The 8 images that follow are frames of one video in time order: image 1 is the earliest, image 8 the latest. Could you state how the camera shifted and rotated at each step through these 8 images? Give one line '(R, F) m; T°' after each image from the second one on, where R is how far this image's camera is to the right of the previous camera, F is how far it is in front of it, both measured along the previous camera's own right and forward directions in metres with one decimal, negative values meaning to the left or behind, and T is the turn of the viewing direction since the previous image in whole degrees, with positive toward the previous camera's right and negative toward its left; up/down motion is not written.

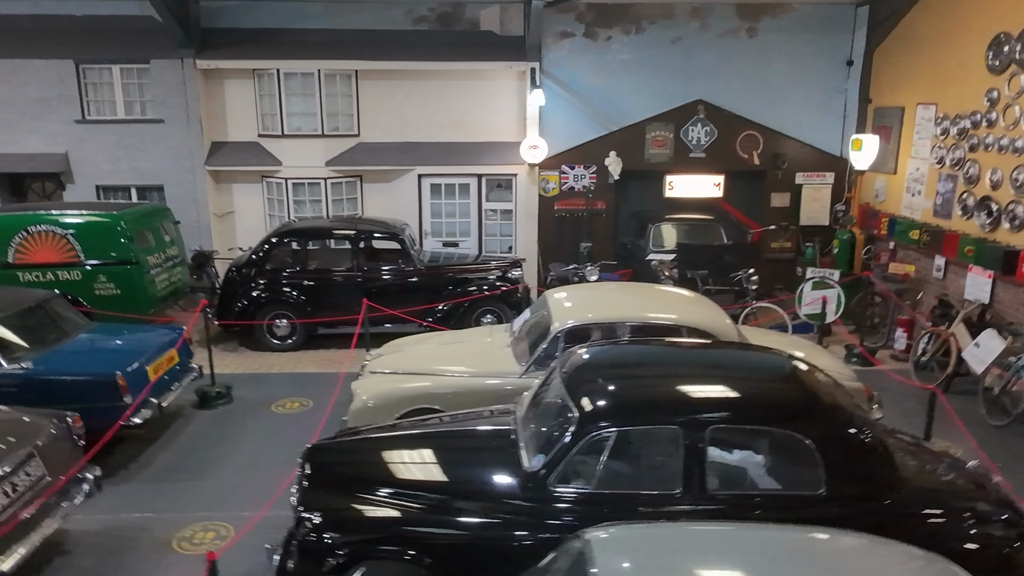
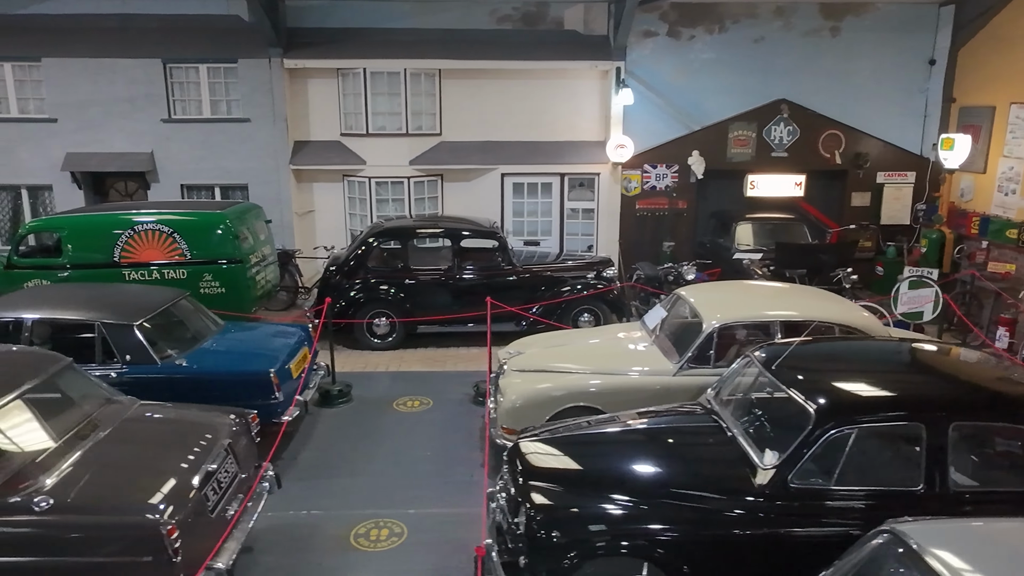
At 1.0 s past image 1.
(-1.2, 0.0) m; 0°
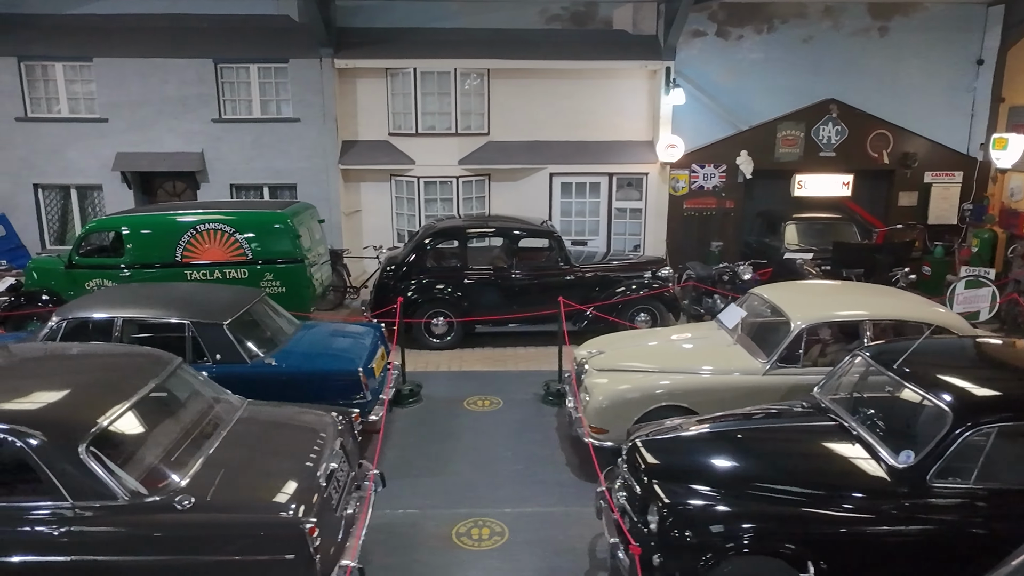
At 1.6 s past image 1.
(-0.7, 0.0) m; 0°
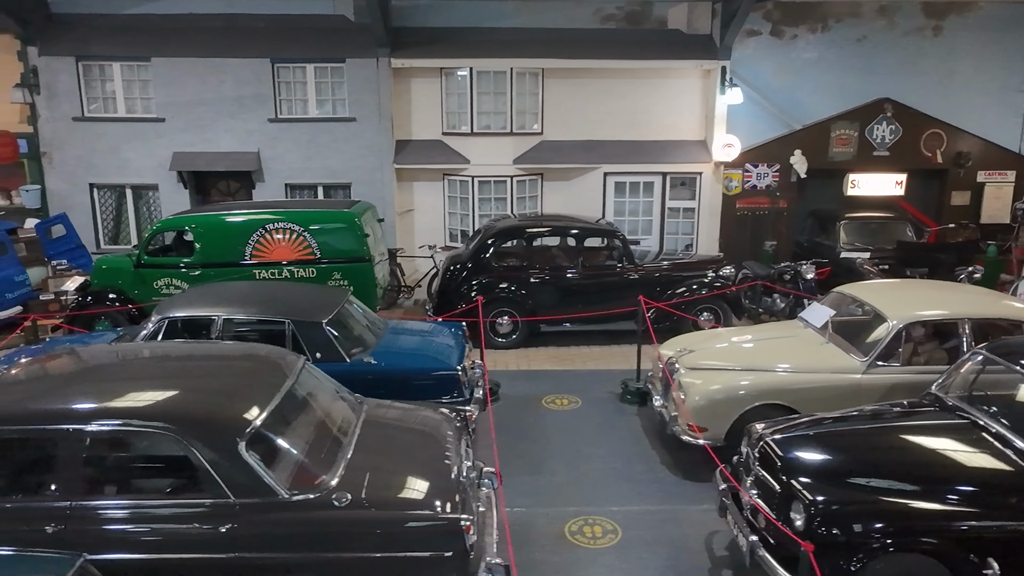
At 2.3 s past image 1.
(-0.7, 0.0) m; 0°
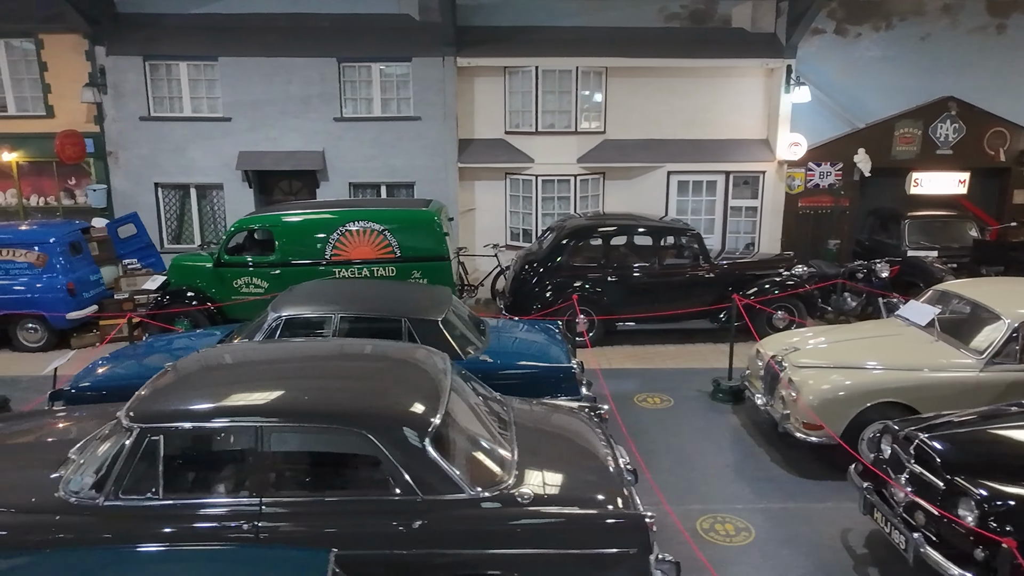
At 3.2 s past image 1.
(-0.9, 0.0) m; 0°
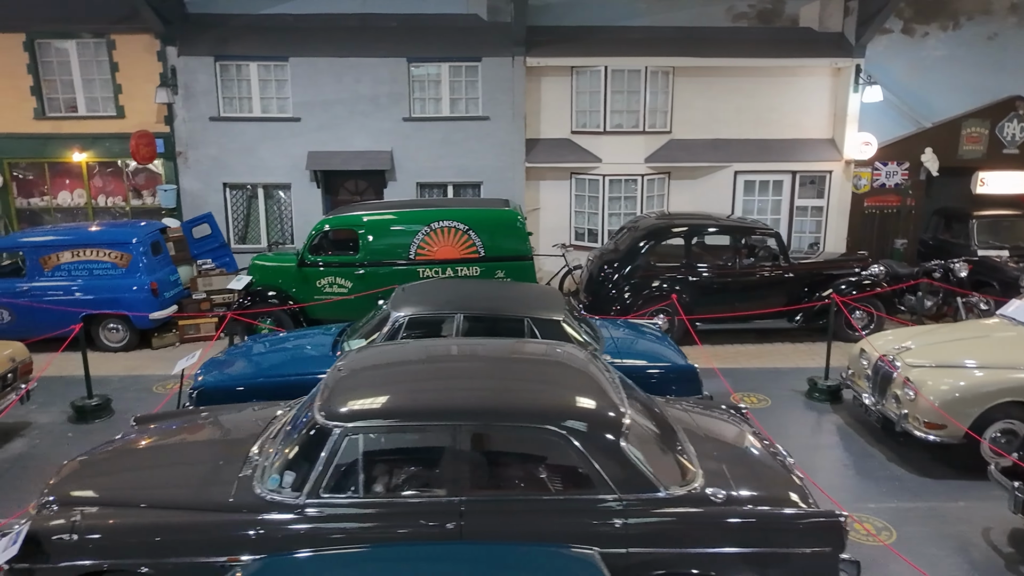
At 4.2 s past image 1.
(-0.9, 0.0) m; 0°
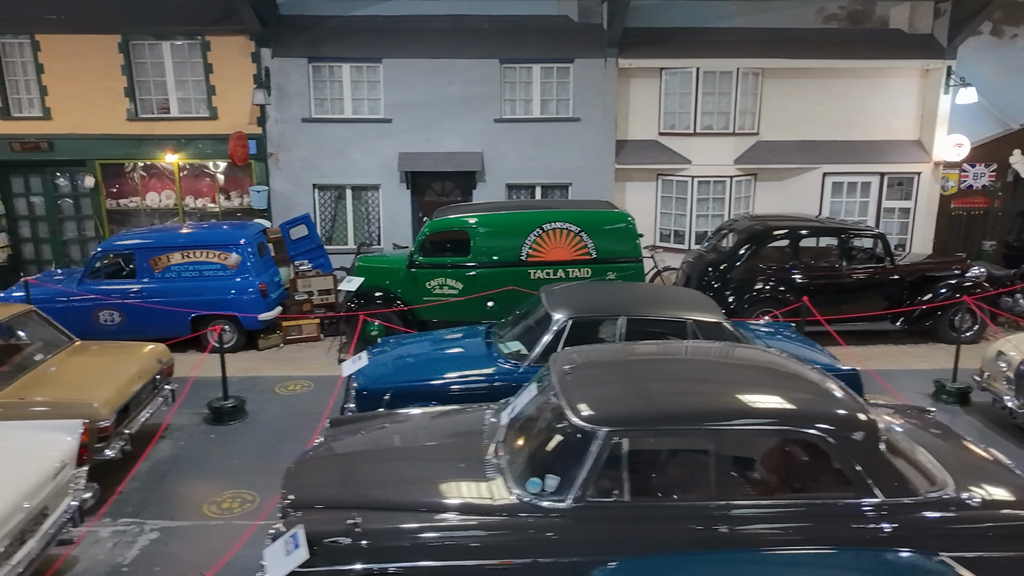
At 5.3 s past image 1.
(-1.2, 0.0) m; 0°
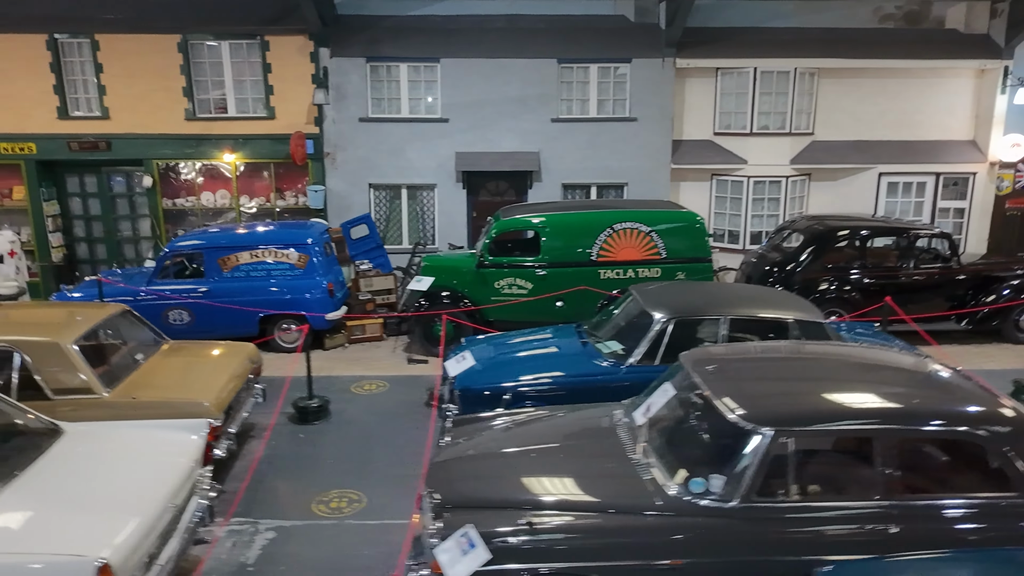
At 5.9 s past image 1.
(-0.8, 0.0) m; 0°
